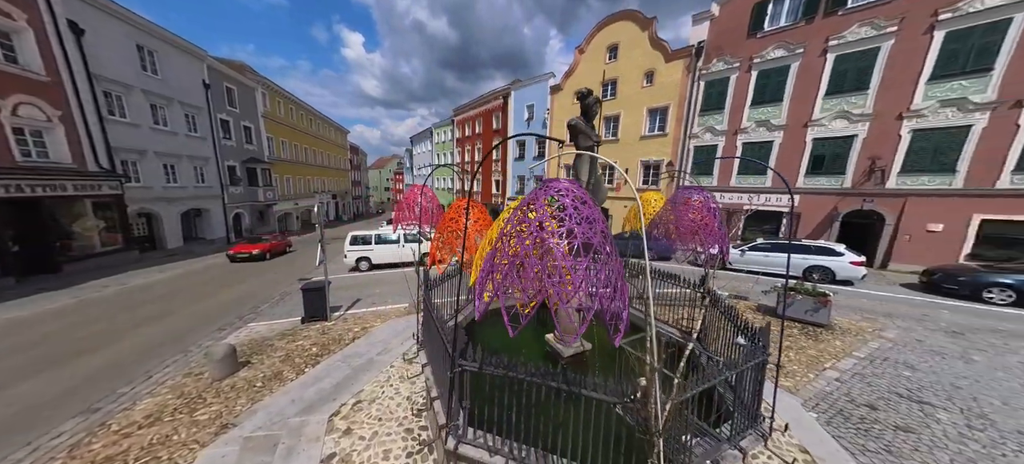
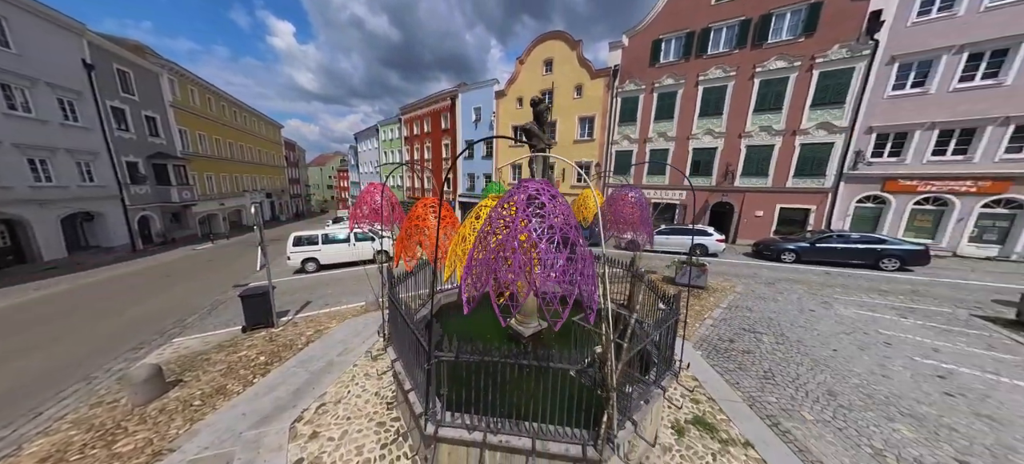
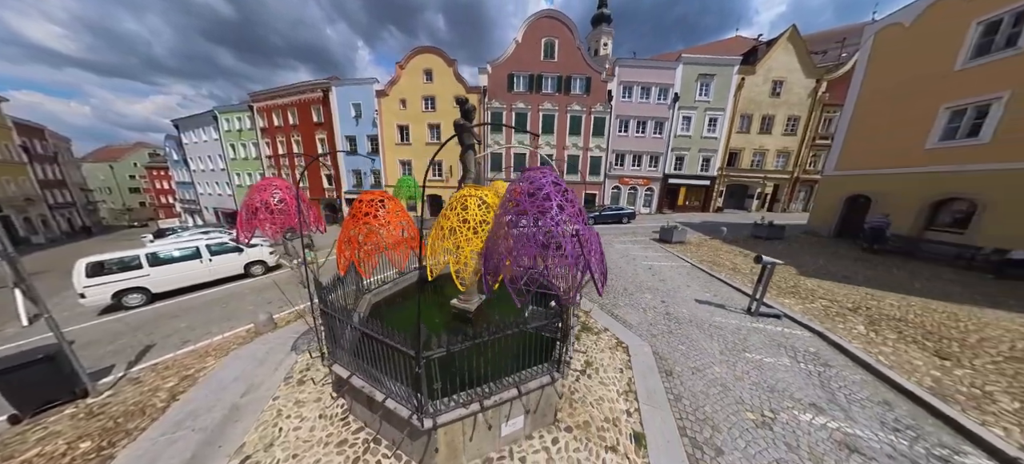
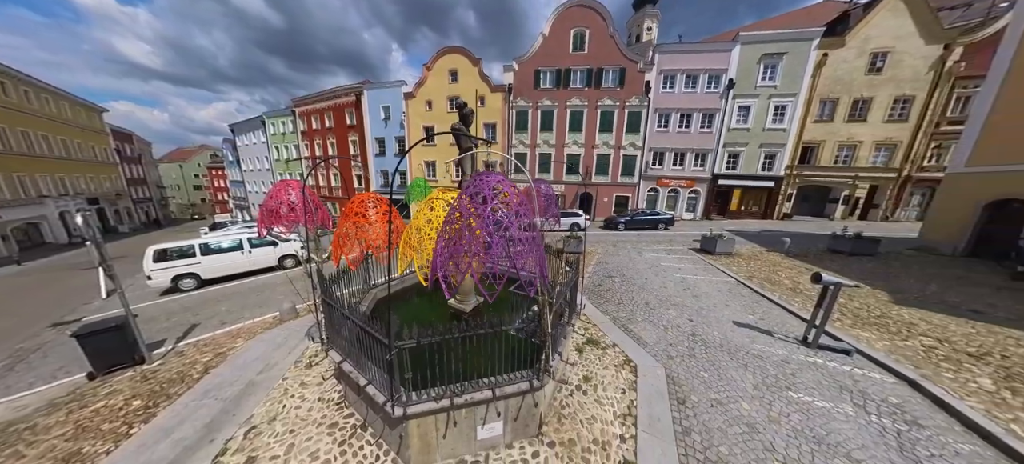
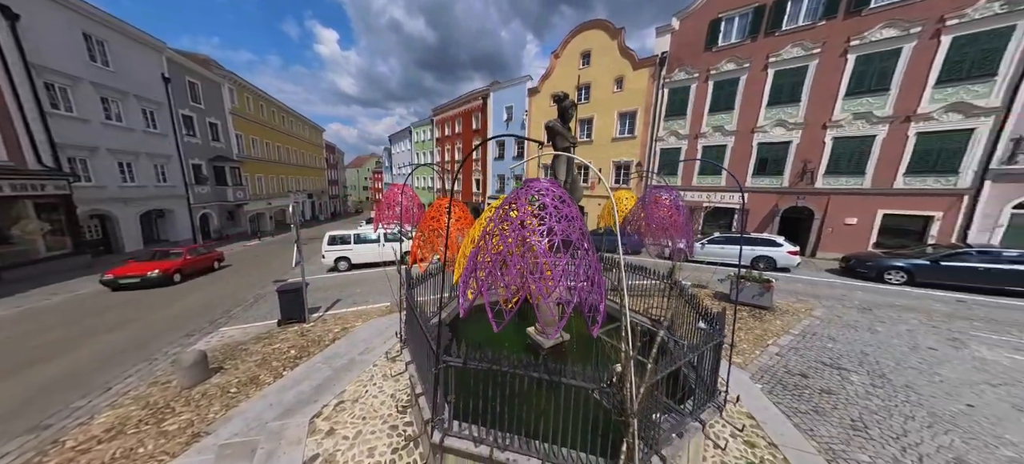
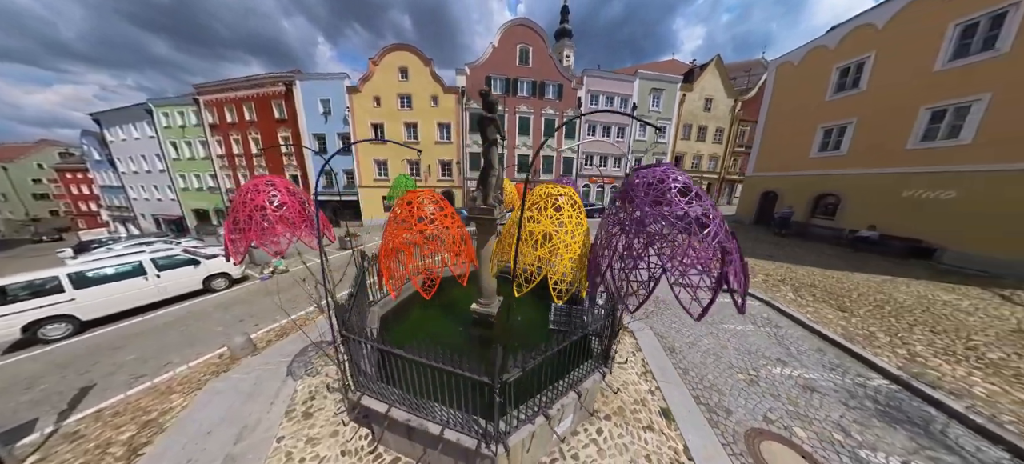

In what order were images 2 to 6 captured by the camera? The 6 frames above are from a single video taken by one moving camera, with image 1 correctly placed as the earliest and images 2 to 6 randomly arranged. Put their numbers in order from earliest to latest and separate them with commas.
5, 2, 4, 3, 6
